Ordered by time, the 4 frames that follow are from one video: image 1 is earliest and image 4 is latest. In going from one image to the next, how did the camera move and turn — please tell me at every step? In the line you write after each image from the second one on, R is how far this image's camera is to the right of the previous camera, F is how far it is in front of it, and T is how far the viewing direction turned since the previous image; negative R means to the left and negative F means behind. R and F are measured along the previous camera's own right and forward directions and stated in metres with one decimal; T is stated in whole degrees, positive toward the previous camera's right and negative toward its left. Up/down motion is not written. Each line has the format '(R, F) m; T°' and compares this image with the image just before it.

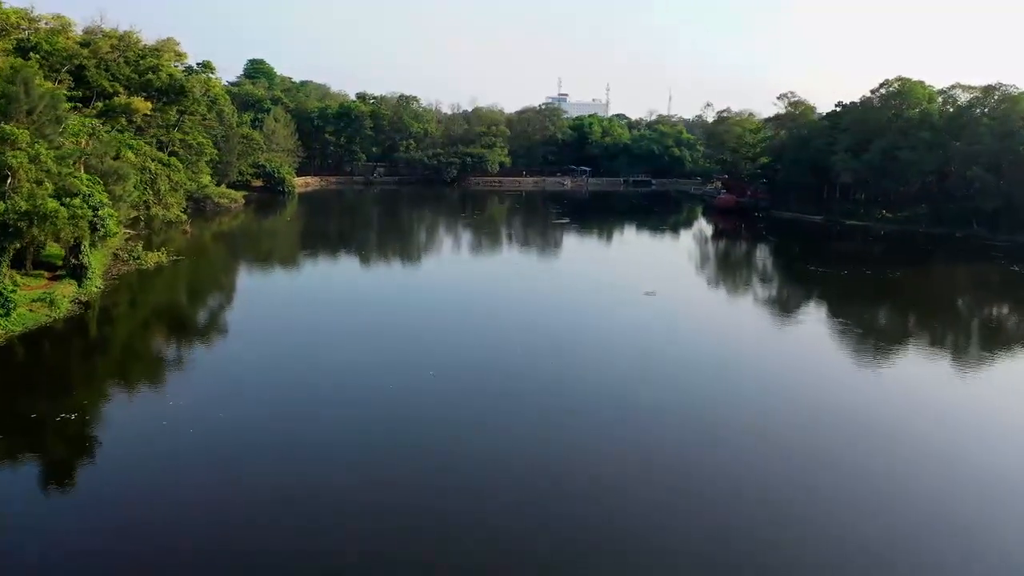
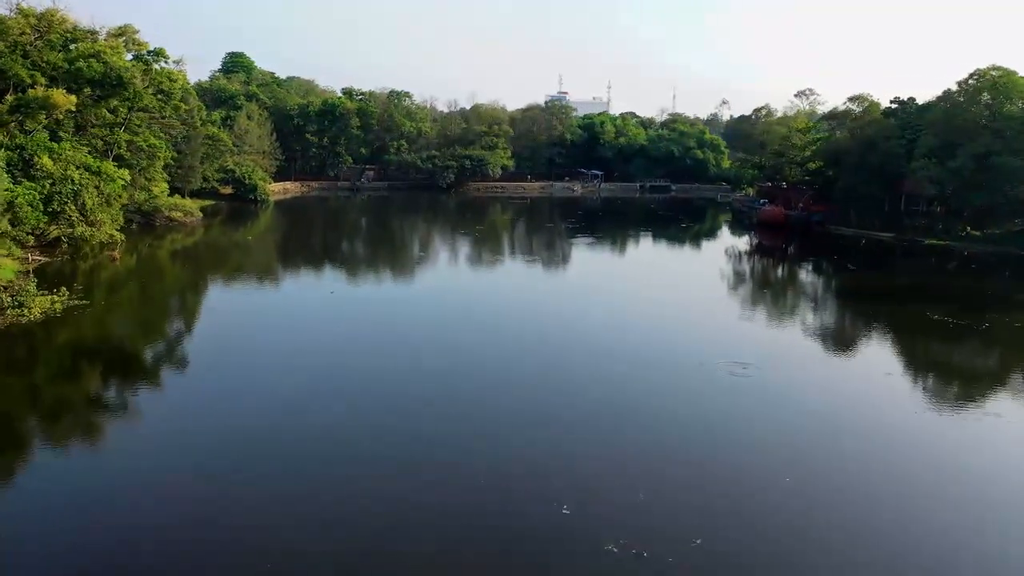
(-0.2, +3.5) m; 0°
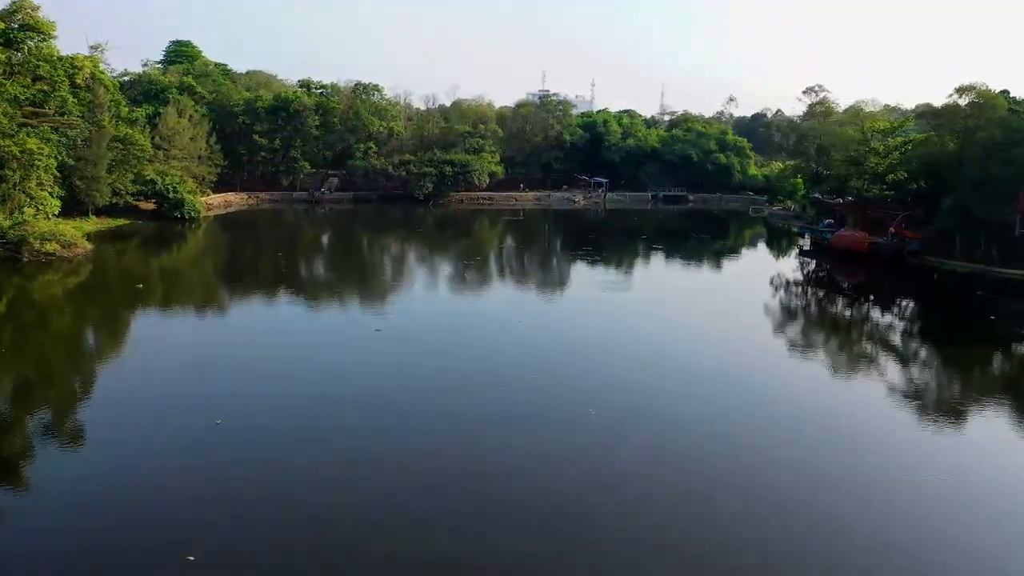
(-0.1, +4.7) m; +1°
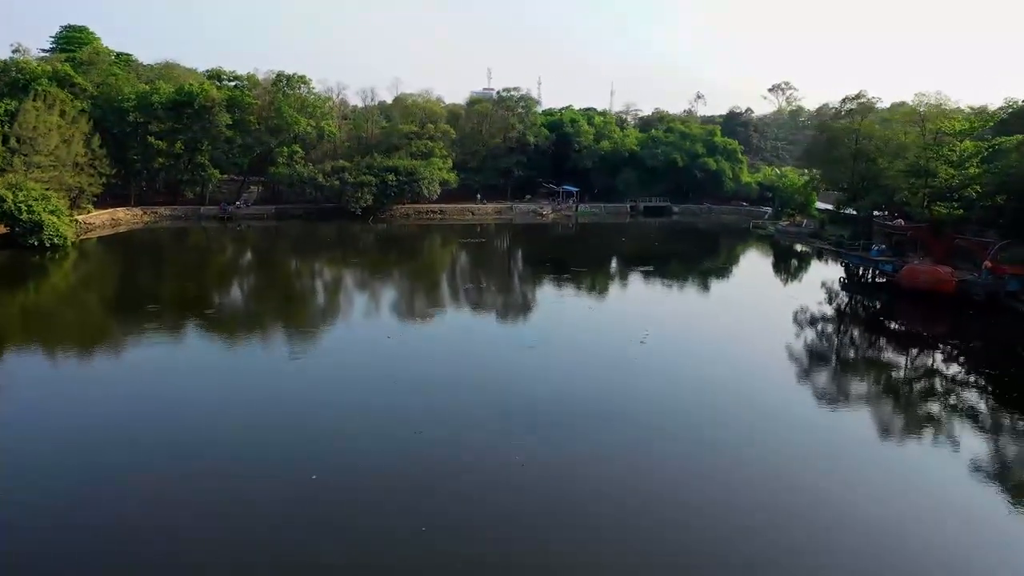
(-0.3, +3.9) m; +4°
